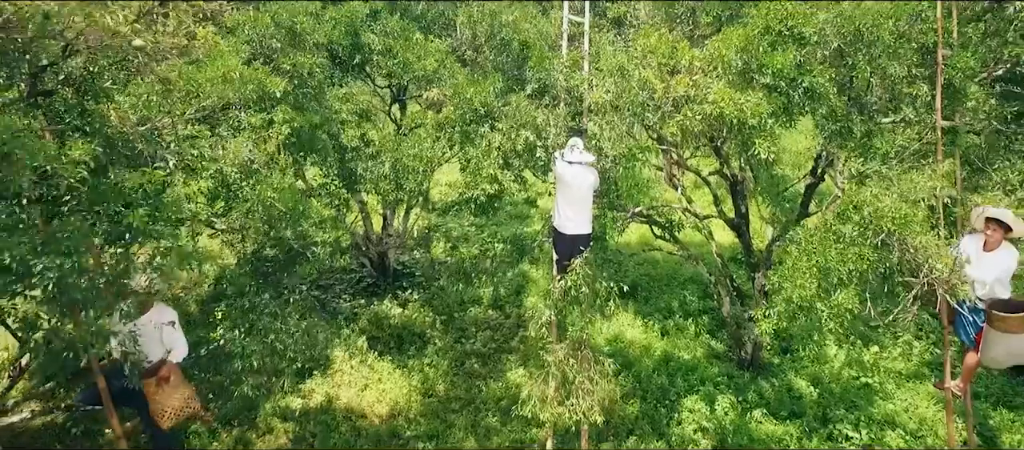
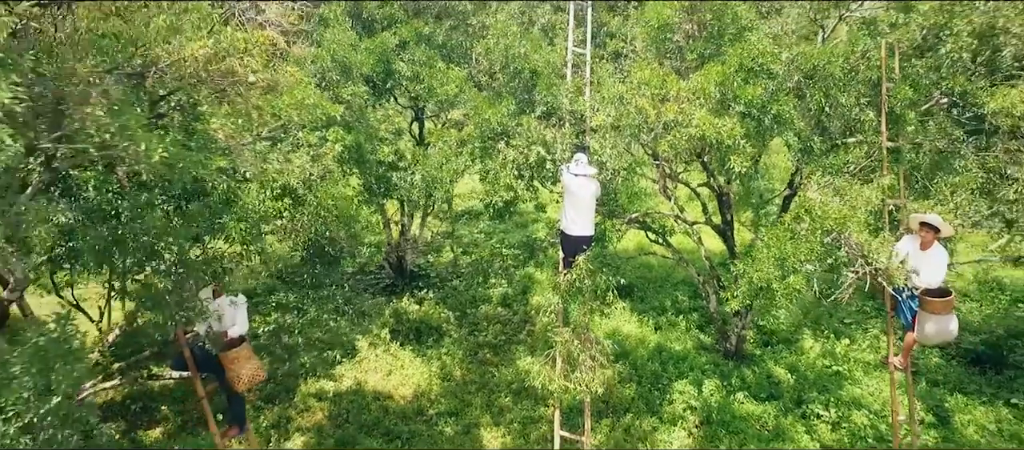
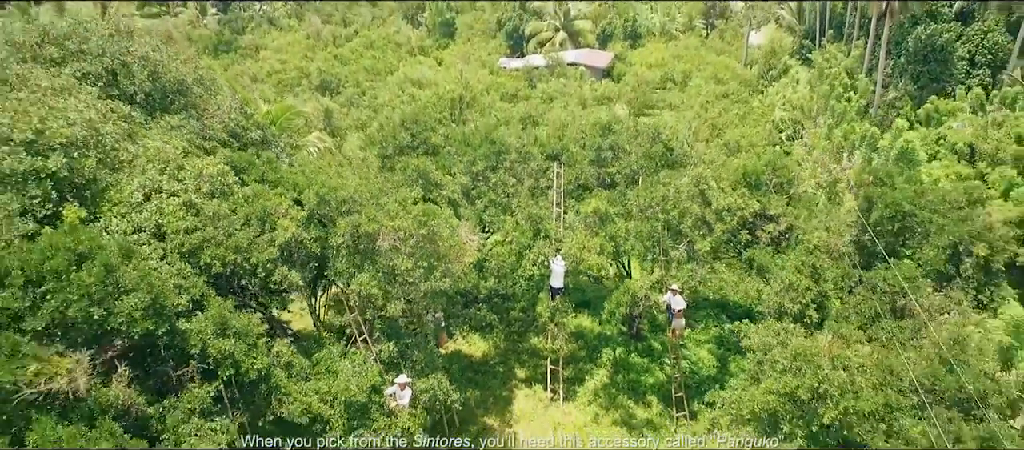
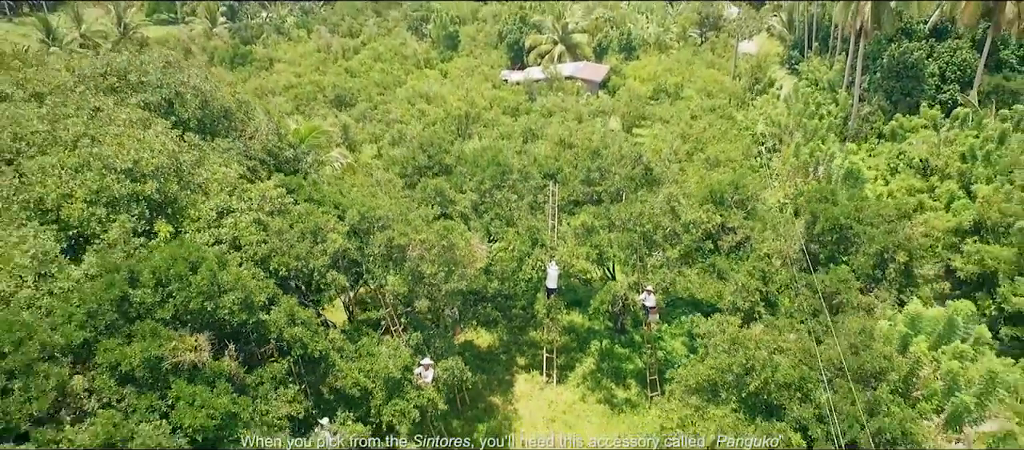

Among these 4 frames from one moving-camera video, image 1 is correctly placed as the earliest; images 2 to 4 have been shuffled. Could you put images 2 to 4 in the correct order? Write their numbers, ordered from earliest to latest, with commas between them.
2, 3, 4
